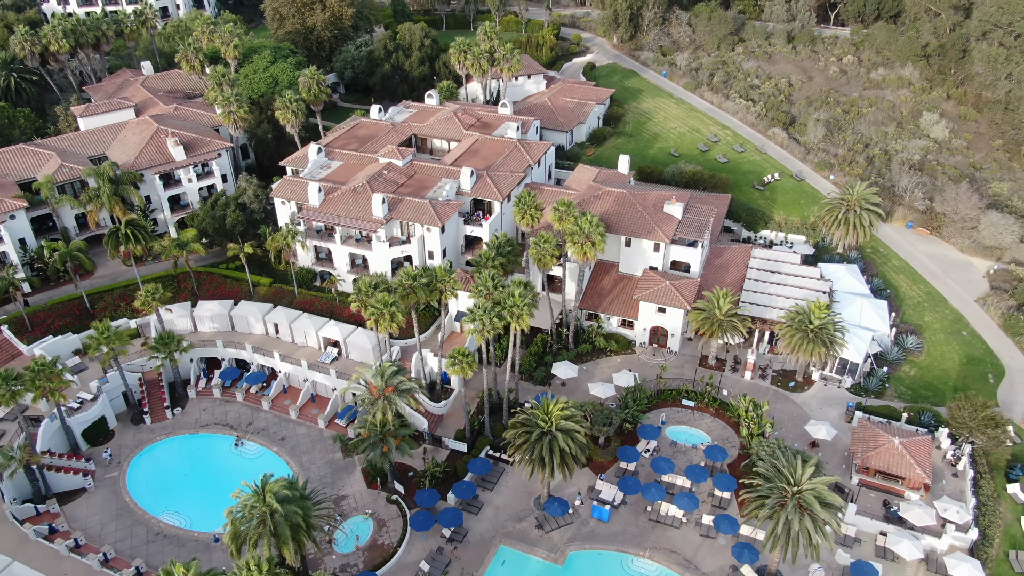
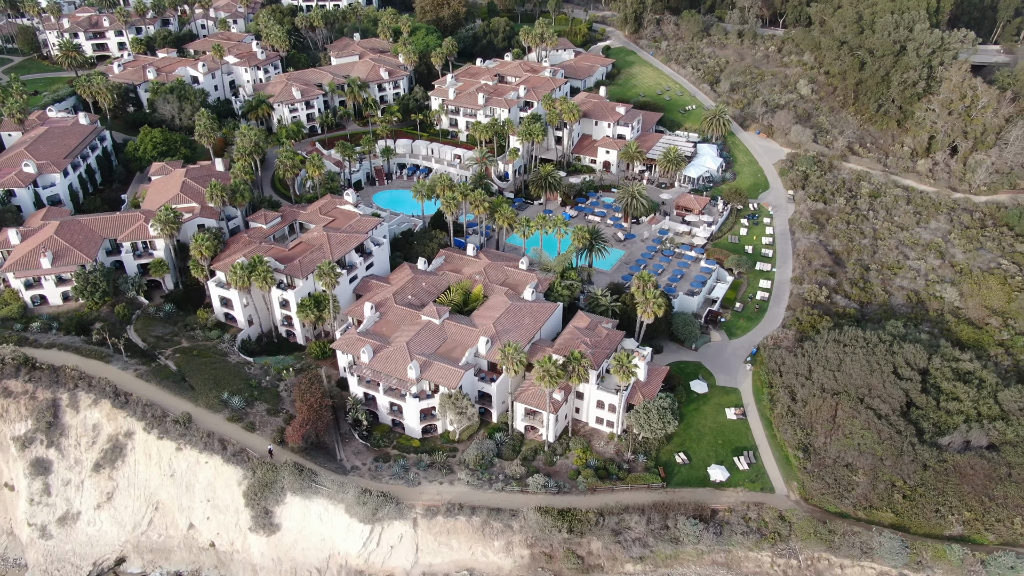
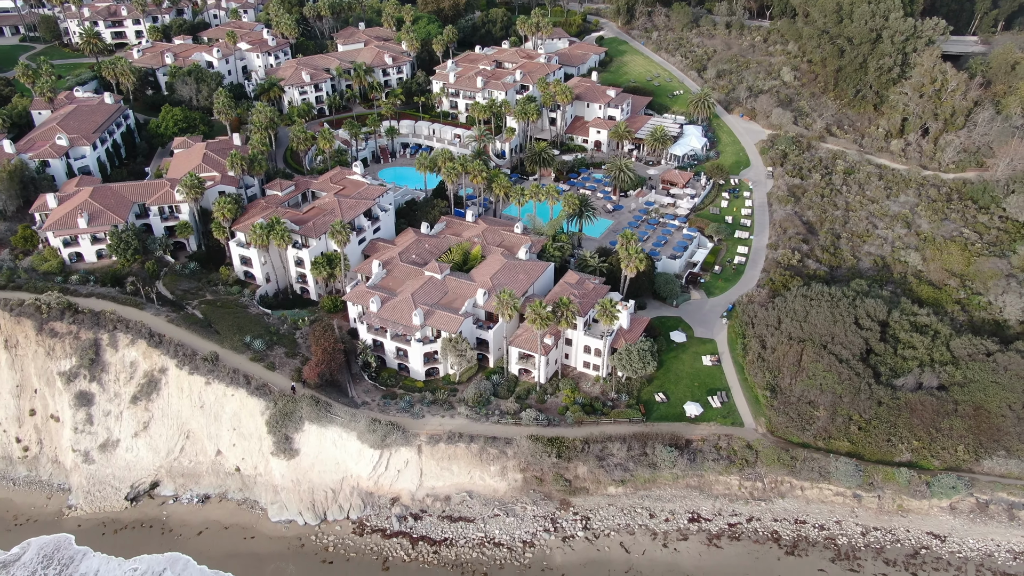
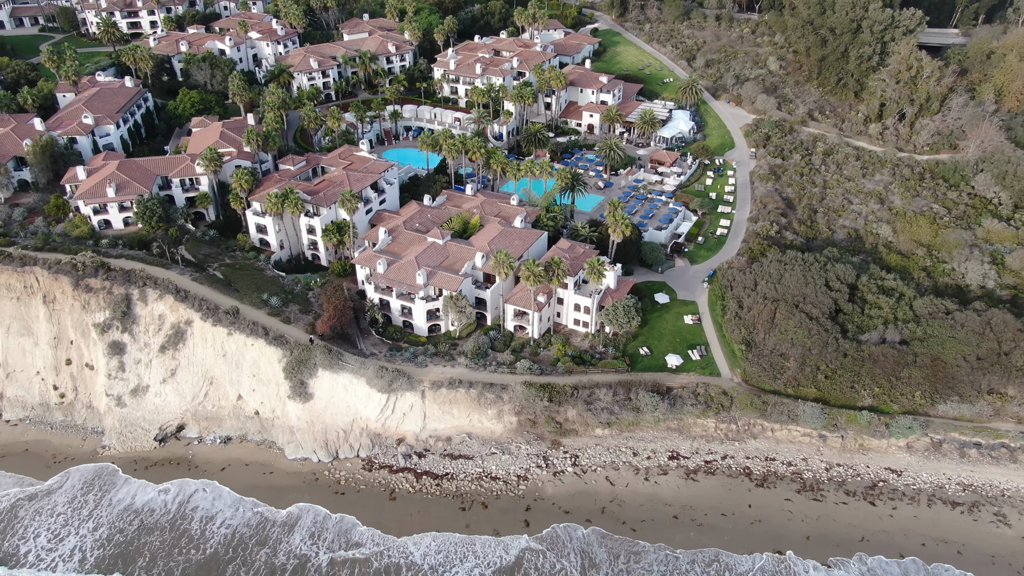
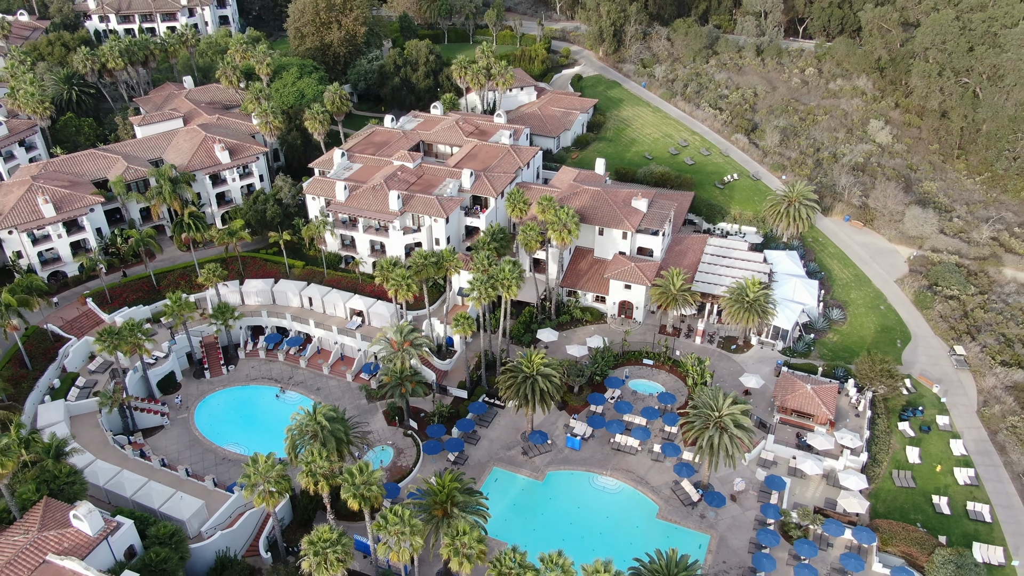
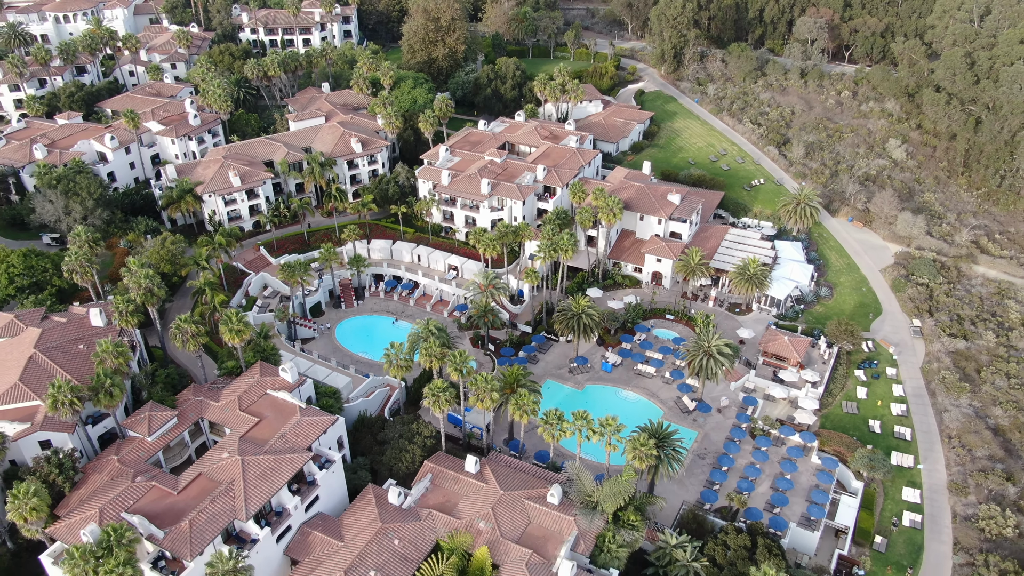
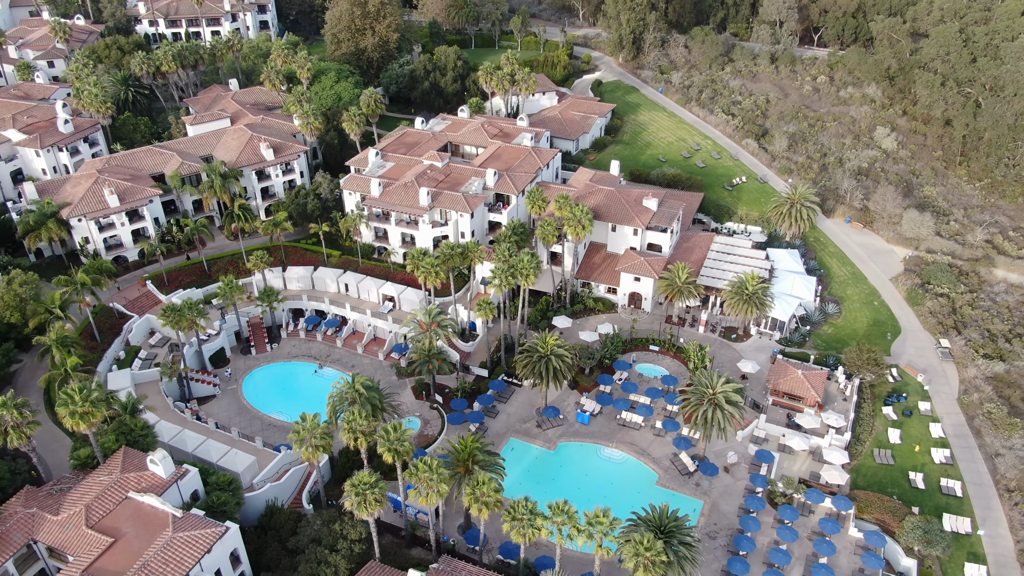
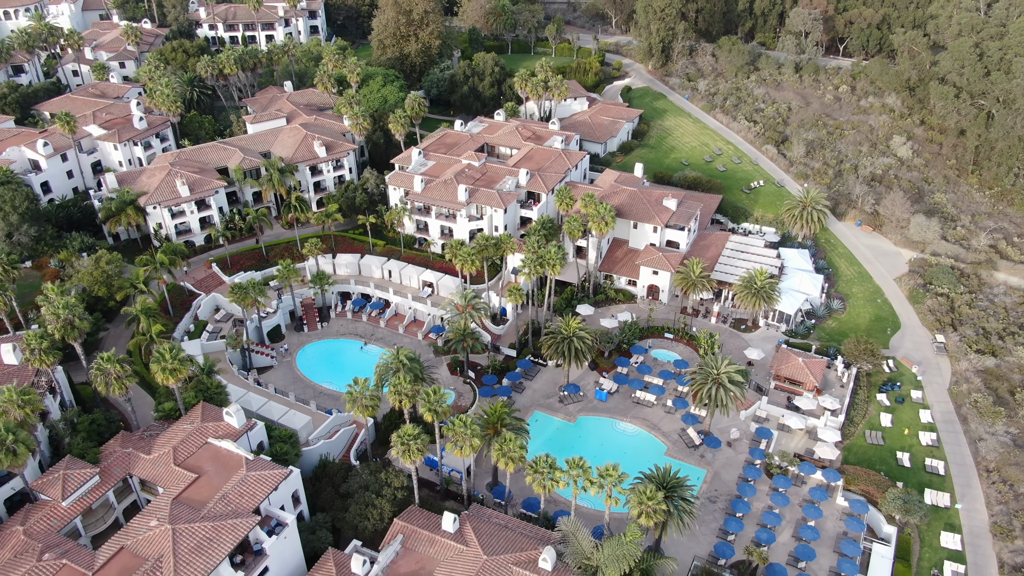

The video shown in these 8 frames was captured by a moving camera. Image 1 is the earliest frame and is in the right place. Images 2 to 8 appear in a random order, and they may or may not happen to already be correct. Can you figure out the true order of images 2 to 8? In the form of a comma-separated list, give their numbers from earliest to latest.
5, 7, 8, 6, 2, 3, 4
